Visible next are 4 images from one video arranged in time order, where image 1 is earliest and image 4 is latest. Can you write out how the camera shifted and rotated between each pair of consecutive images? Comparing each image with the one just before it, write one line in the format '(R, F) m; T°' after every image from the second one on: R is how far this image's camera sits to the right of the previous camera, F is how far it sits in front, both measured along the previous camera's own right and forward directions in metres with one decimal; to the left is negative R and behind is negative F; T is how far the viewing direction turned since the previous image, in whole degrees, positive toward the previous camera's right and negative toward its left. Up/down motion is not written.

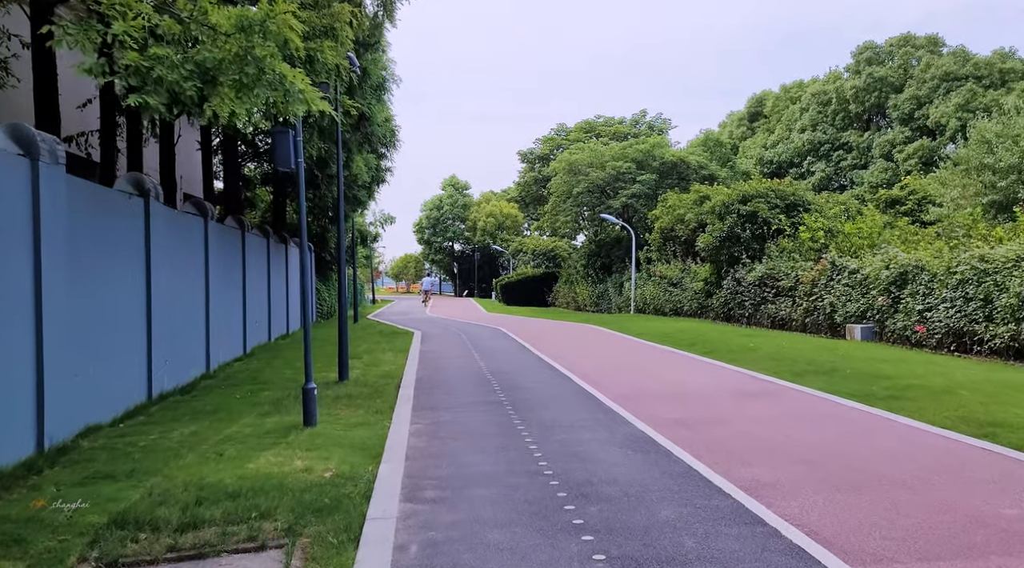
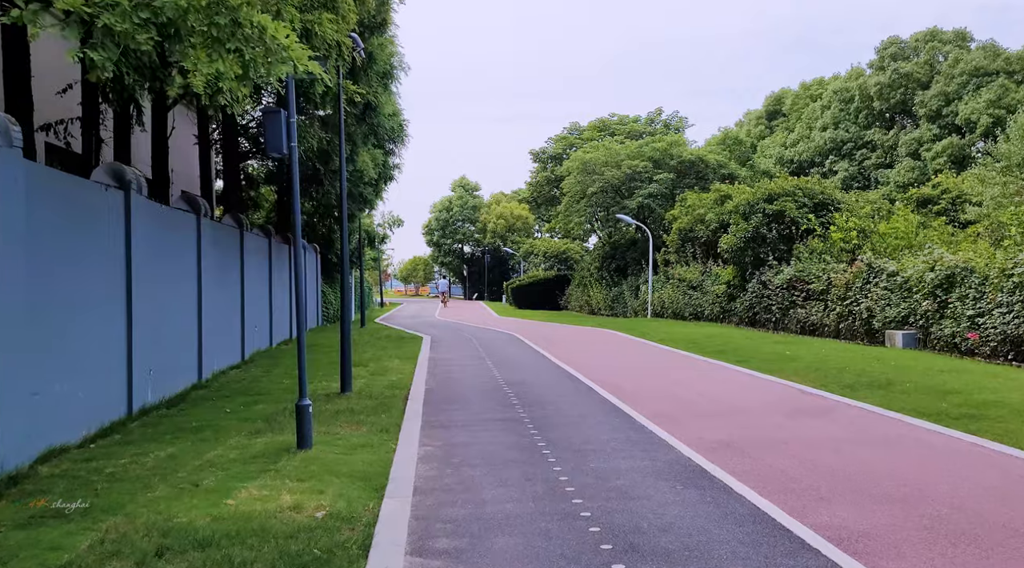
(-0.2, +1.3) m; -1°
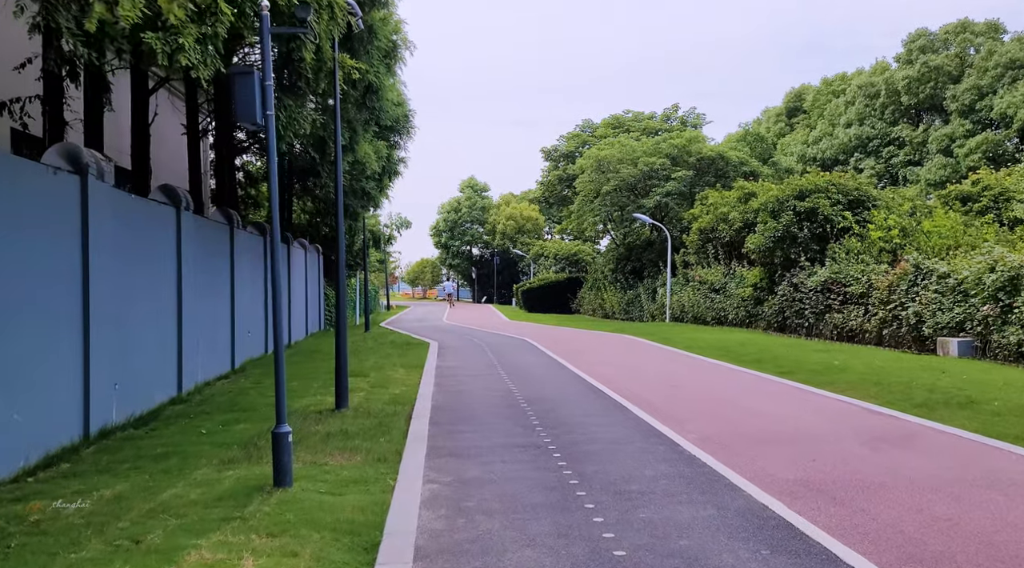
(-0.2, +1.7) m; -1°
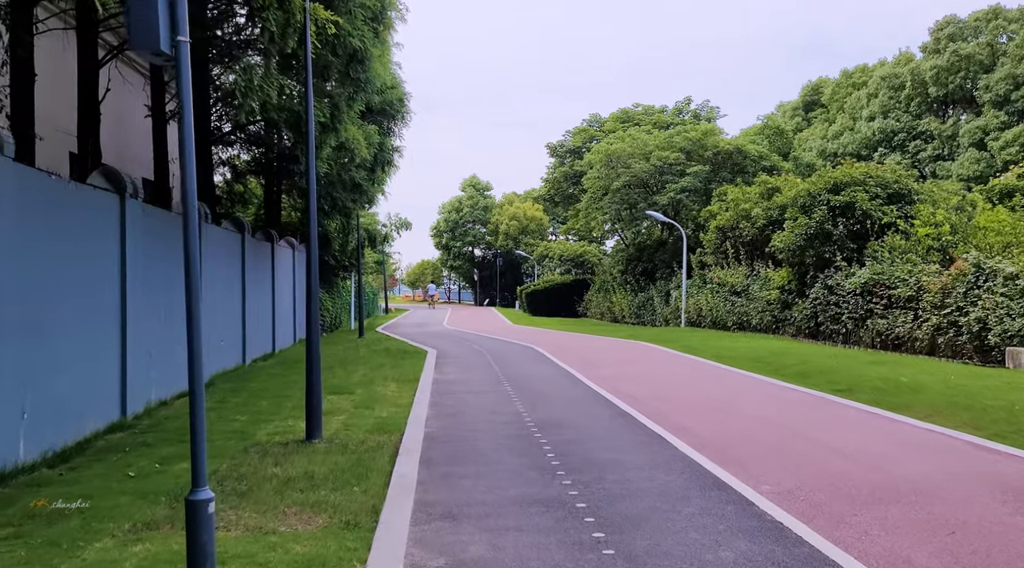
(-0.1, +2.2) m; 0°
